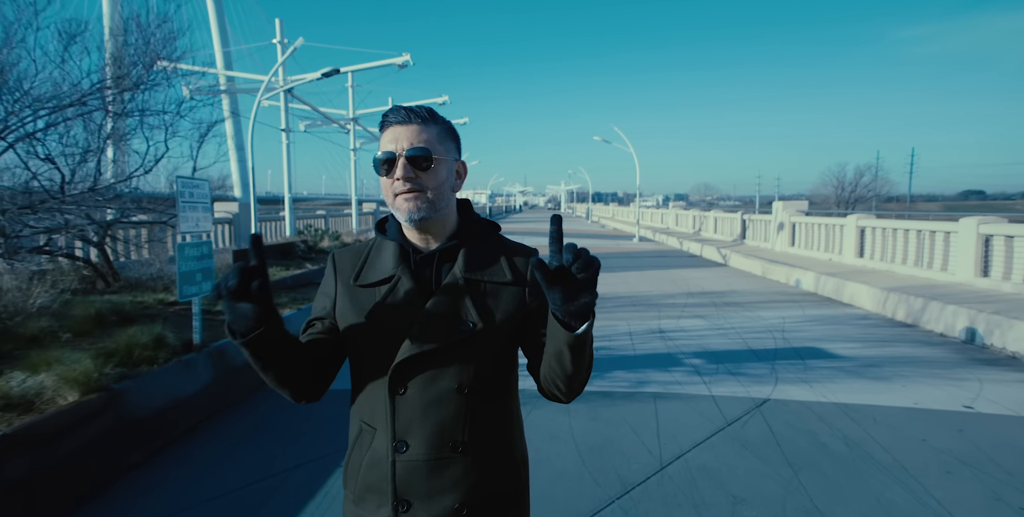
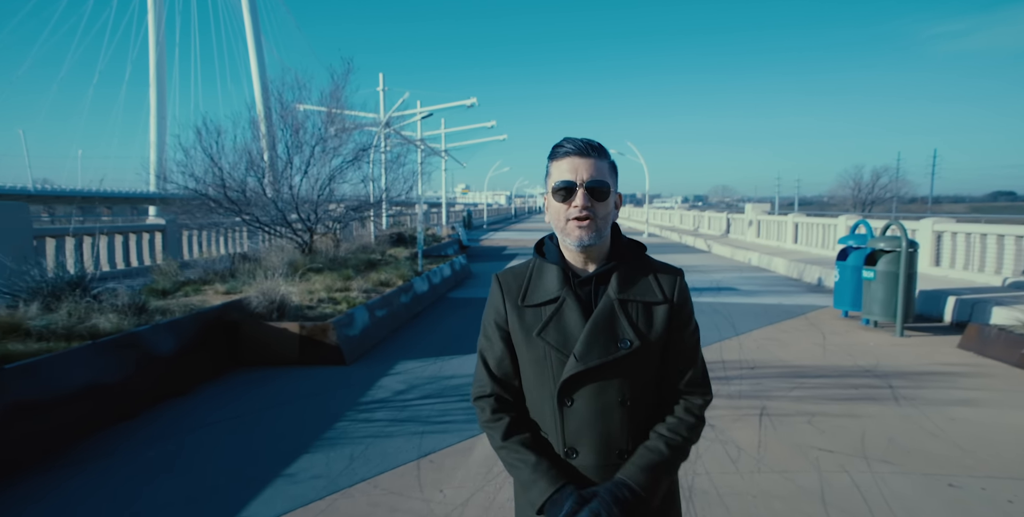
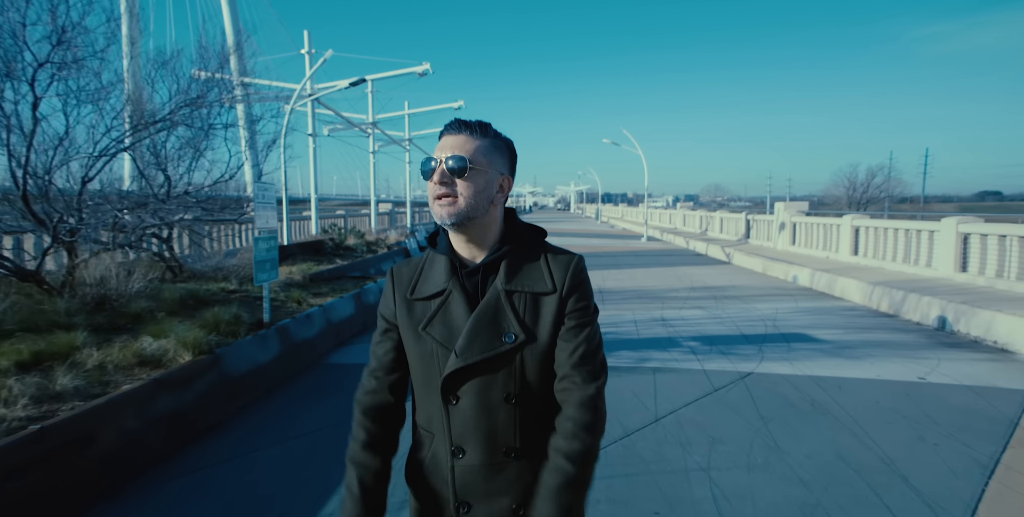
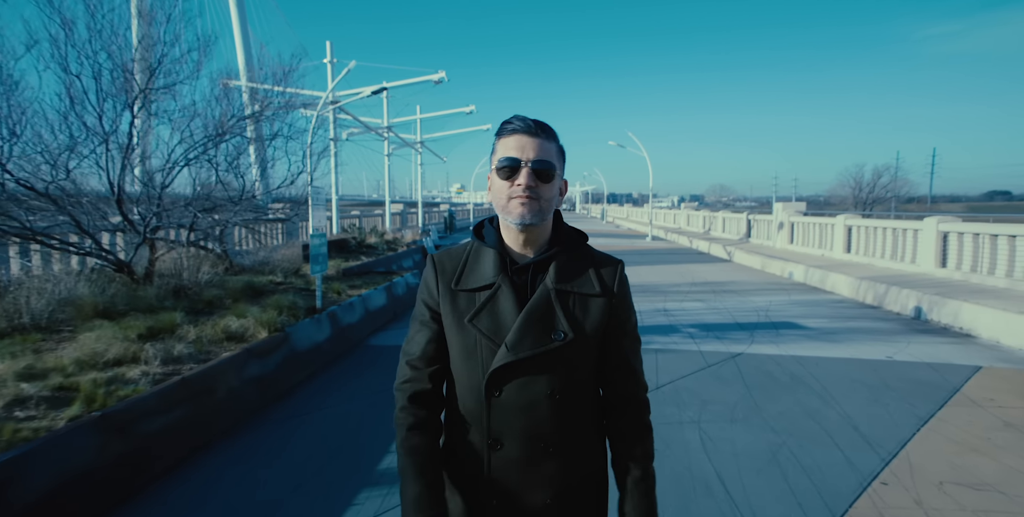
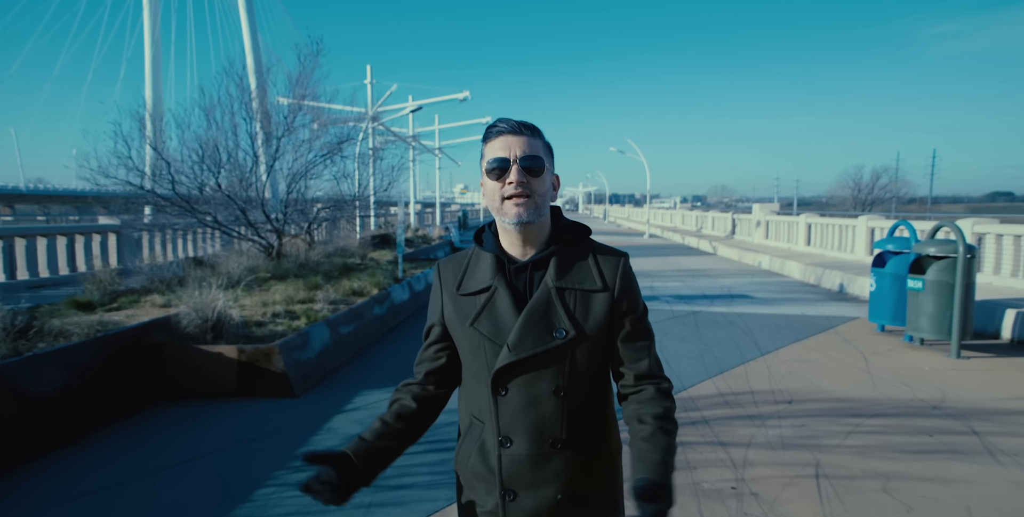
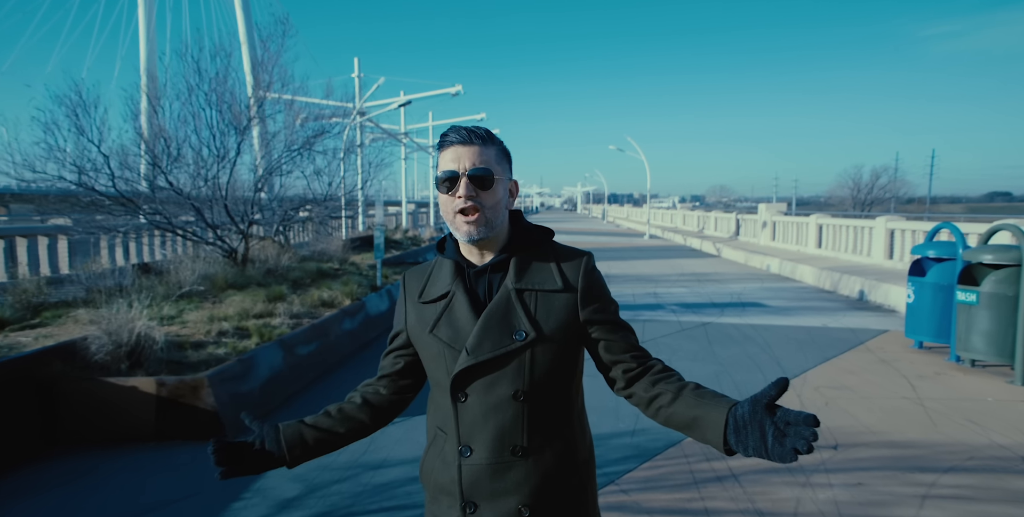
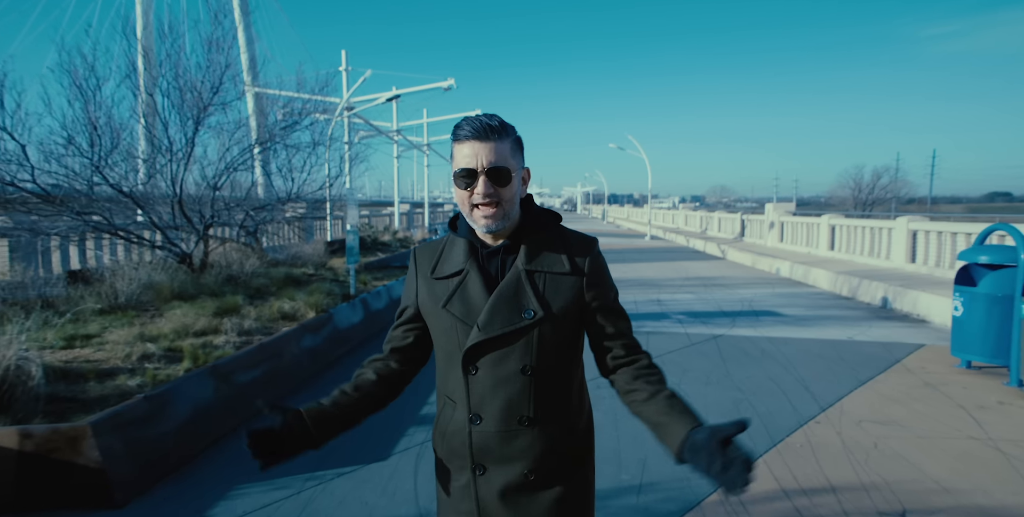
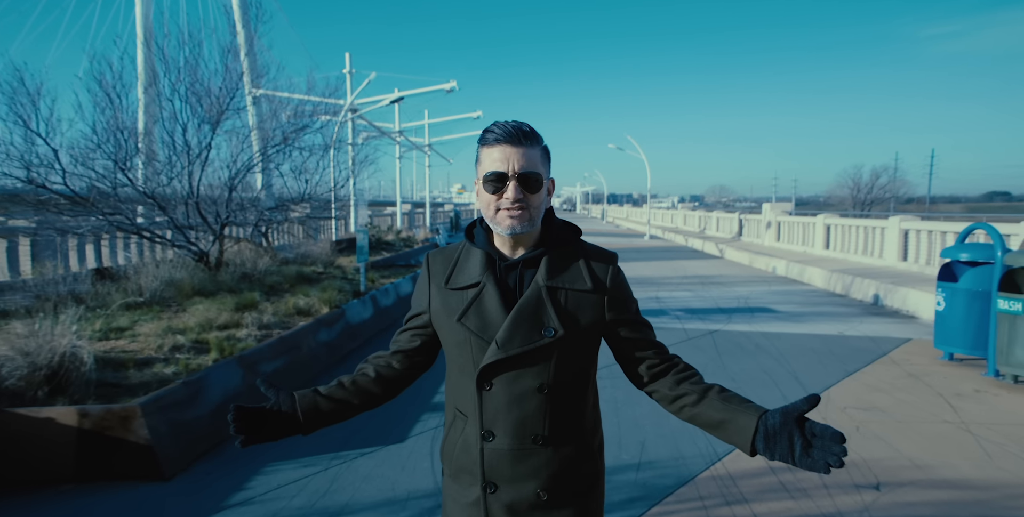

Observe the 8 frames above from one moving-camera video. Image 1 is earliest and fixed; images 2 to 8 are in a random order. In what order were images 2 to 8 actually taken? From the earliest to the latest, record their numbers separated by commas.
3, 4, 7, 8, 6, 5, 2
